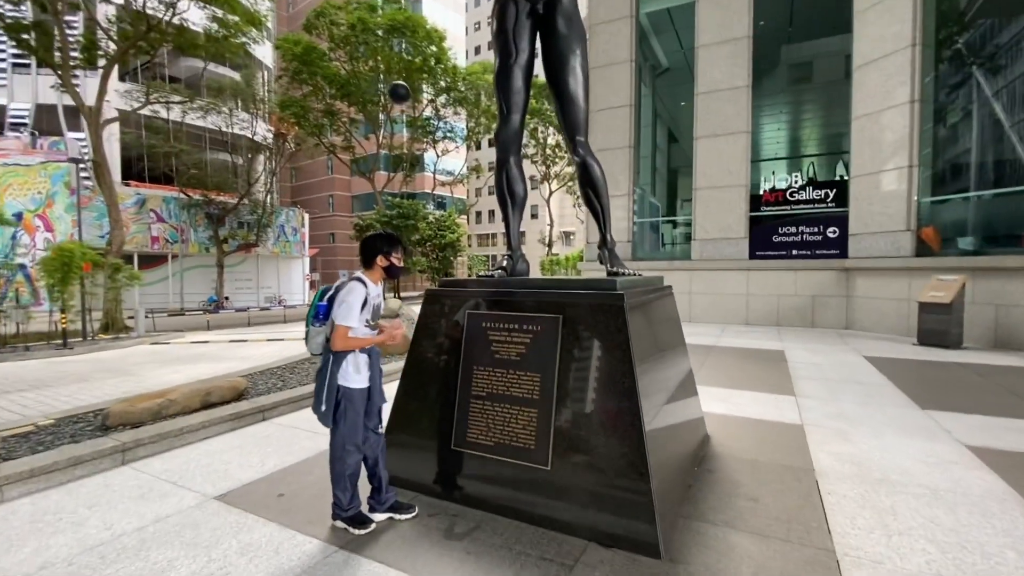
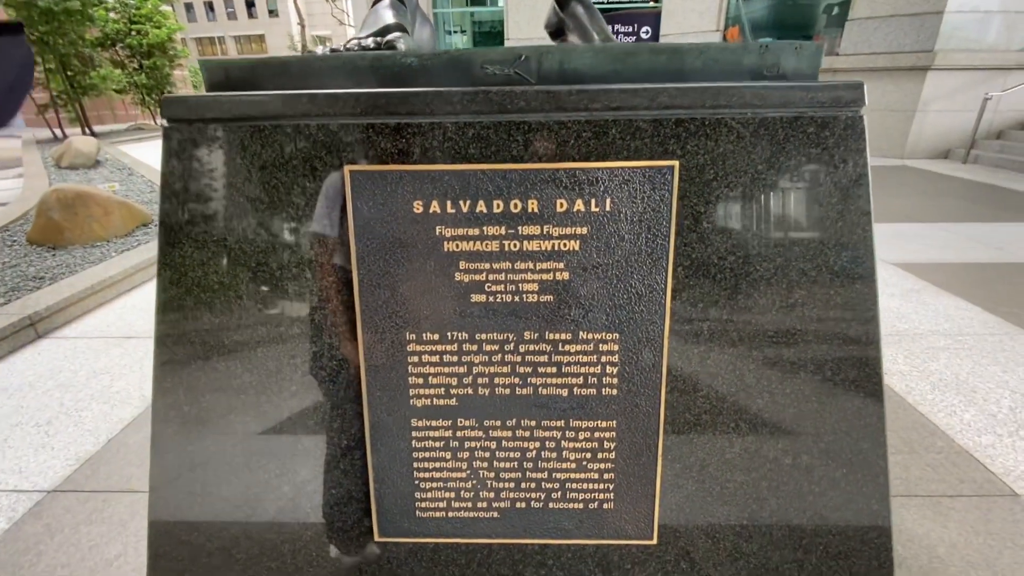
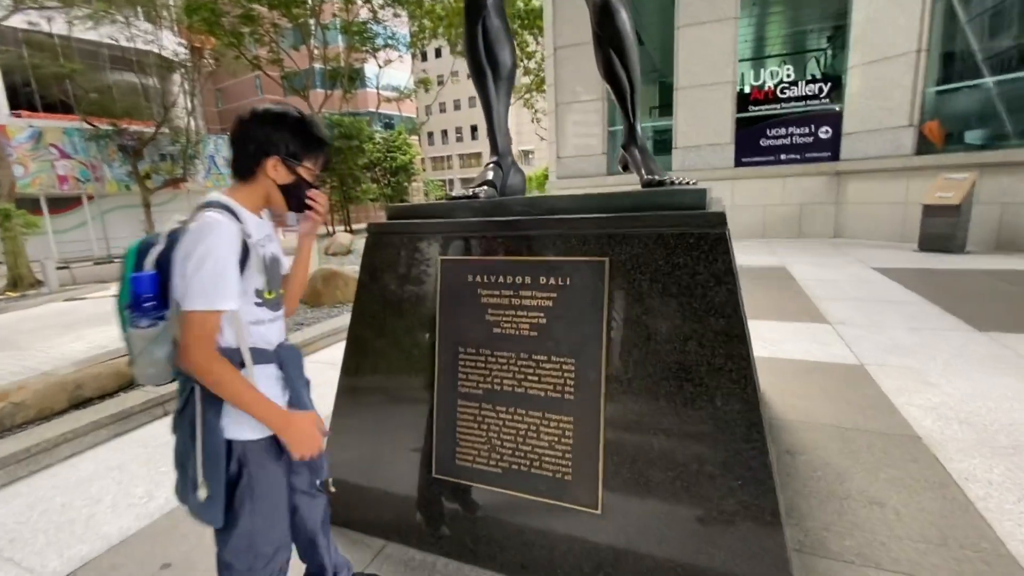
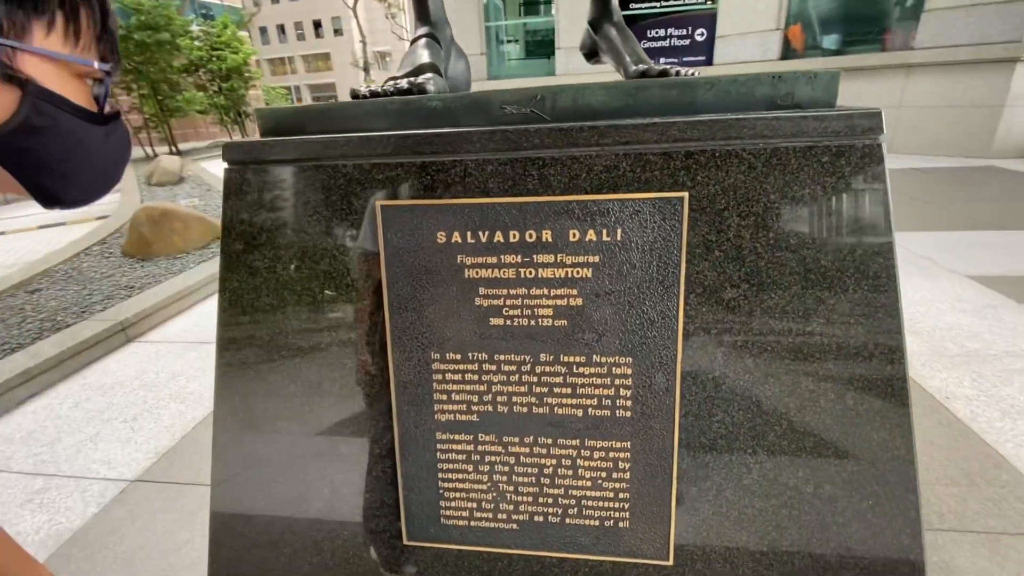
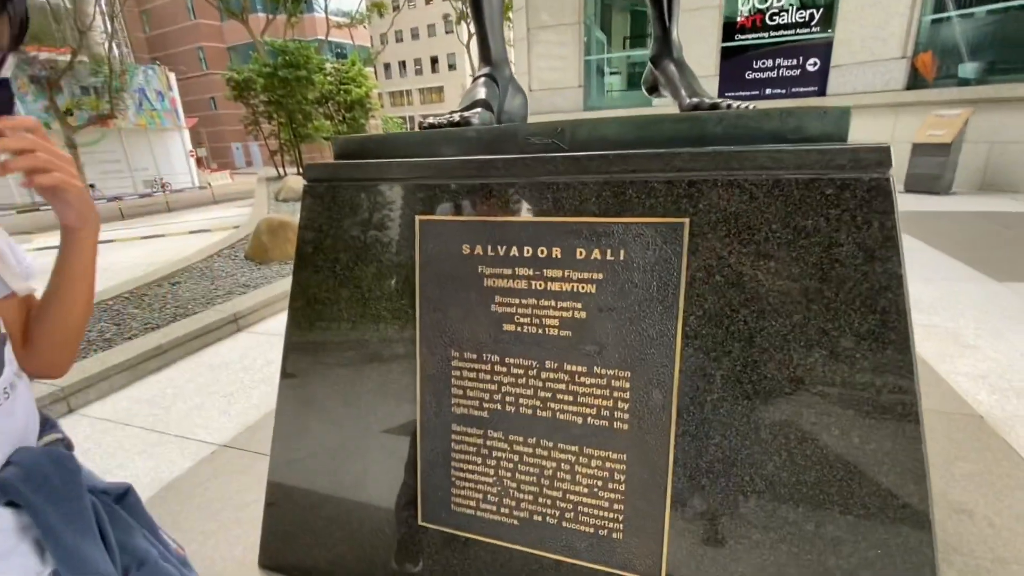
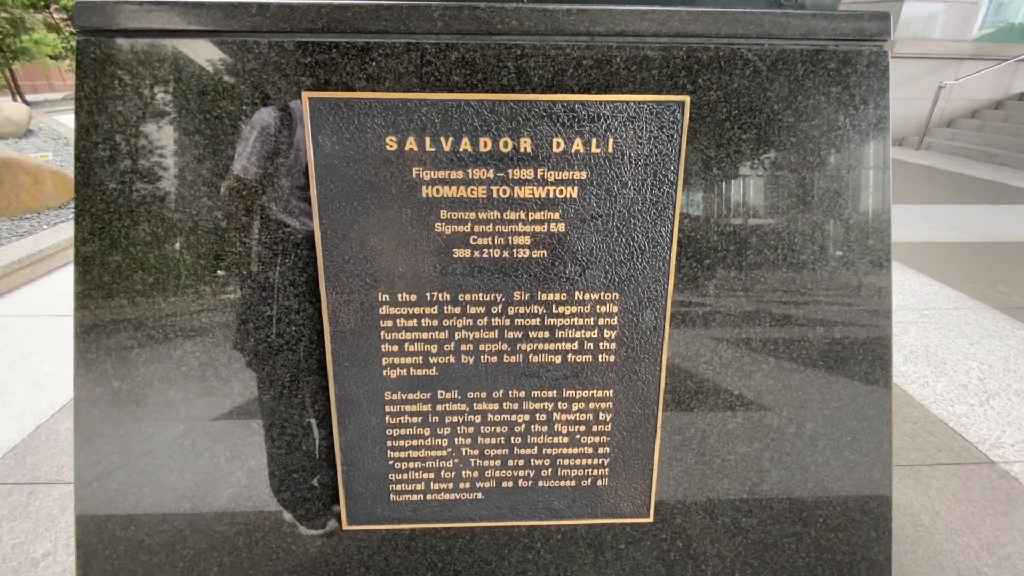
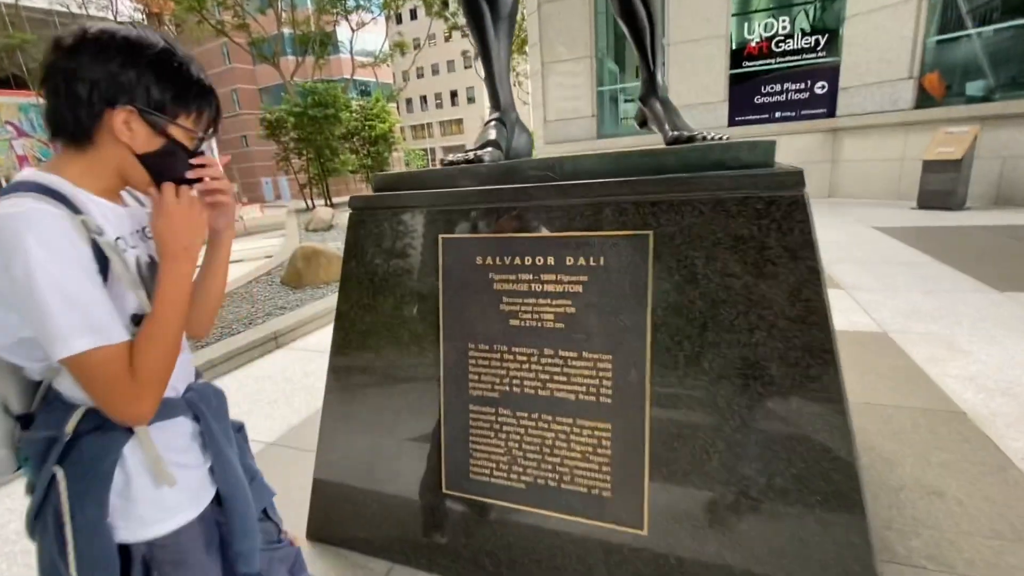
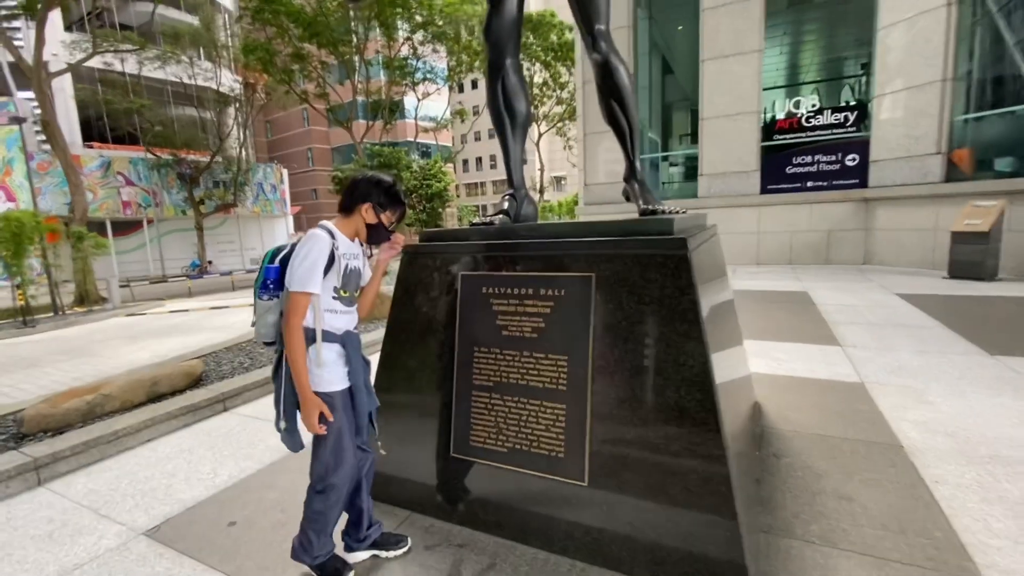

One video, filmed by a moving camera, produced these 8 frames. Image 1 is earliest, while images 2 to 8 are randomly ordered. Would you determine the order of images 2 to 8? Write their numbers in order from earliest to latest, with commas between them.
8, 3, 7, 5, 4, 2, 6
